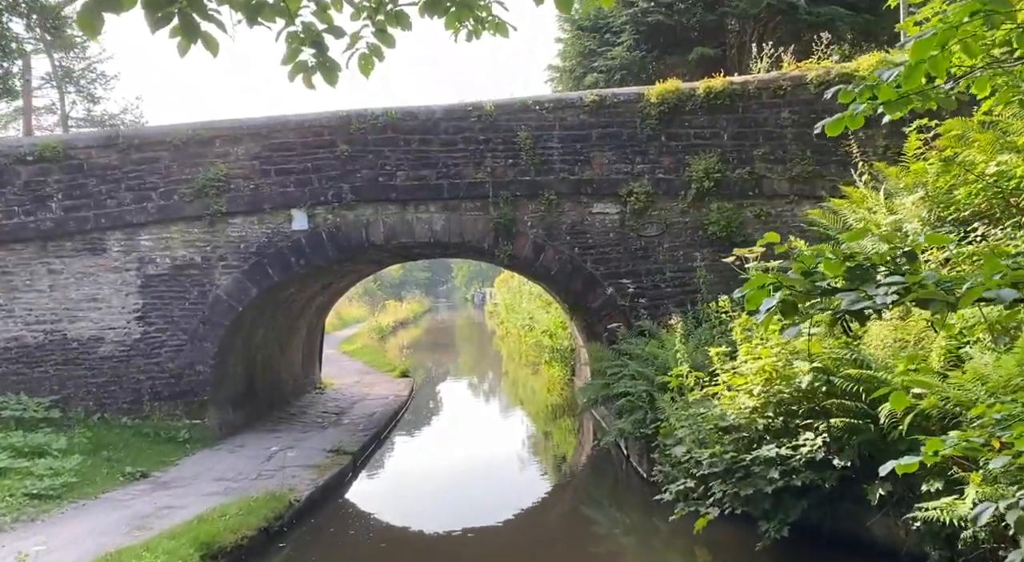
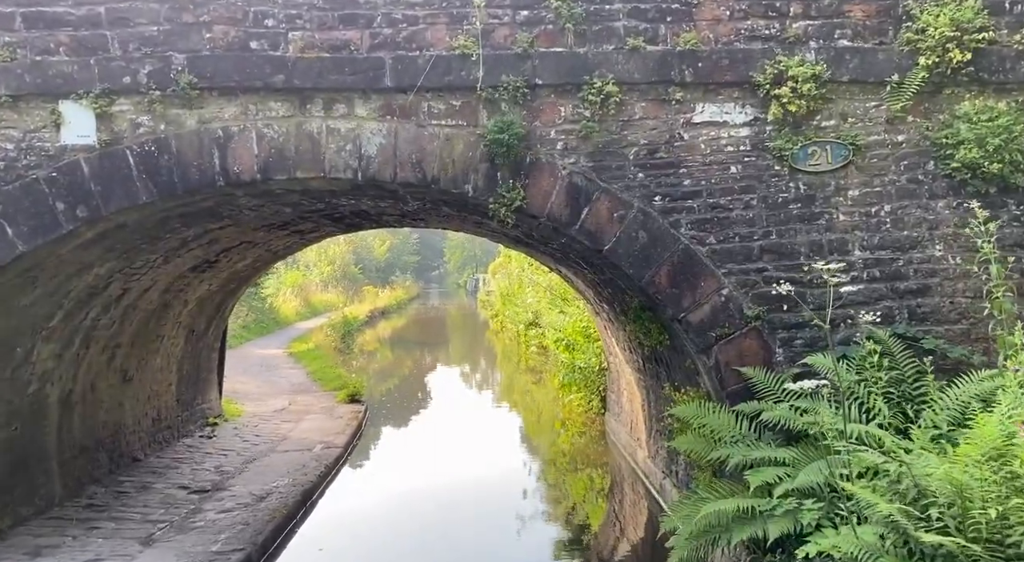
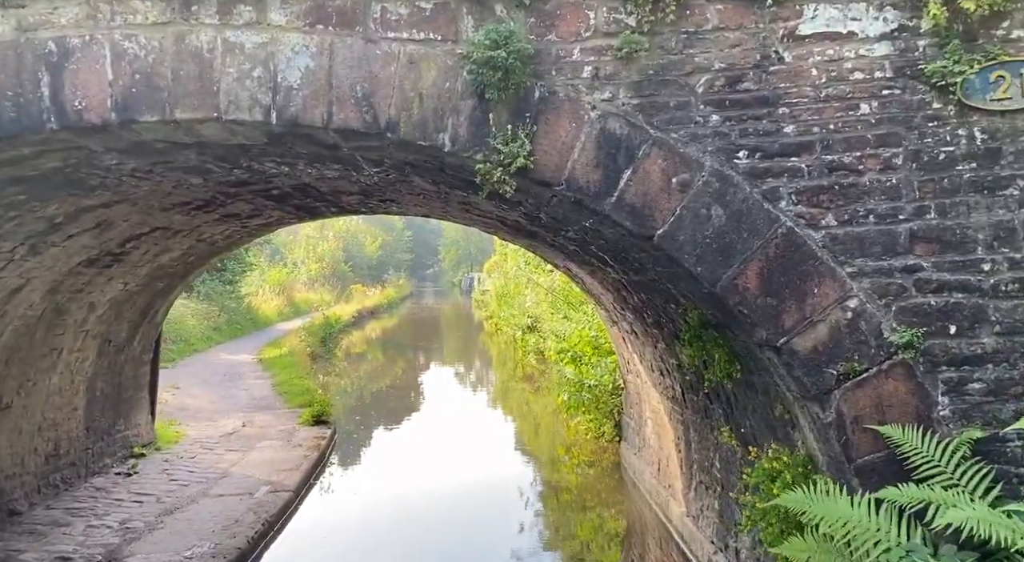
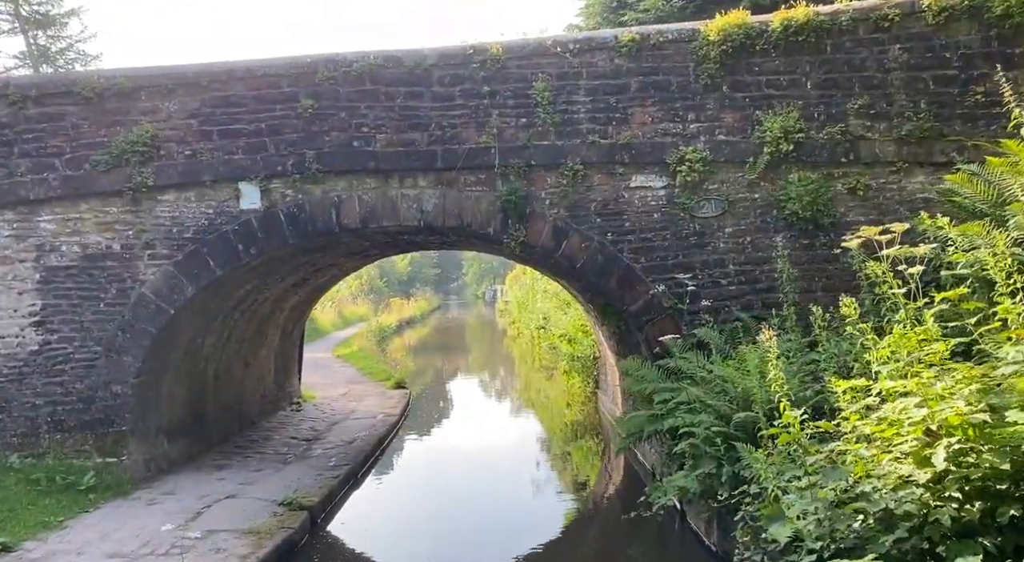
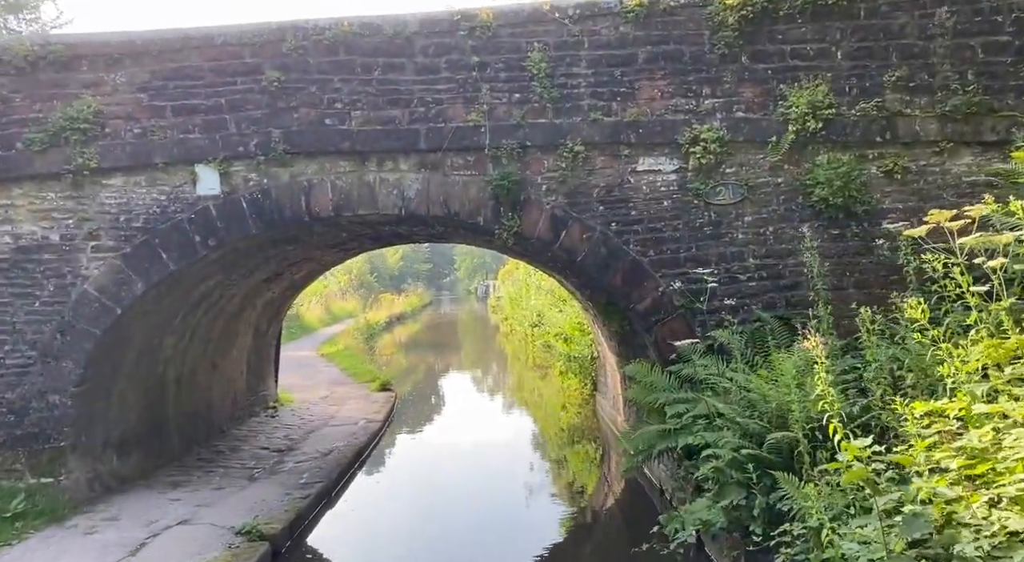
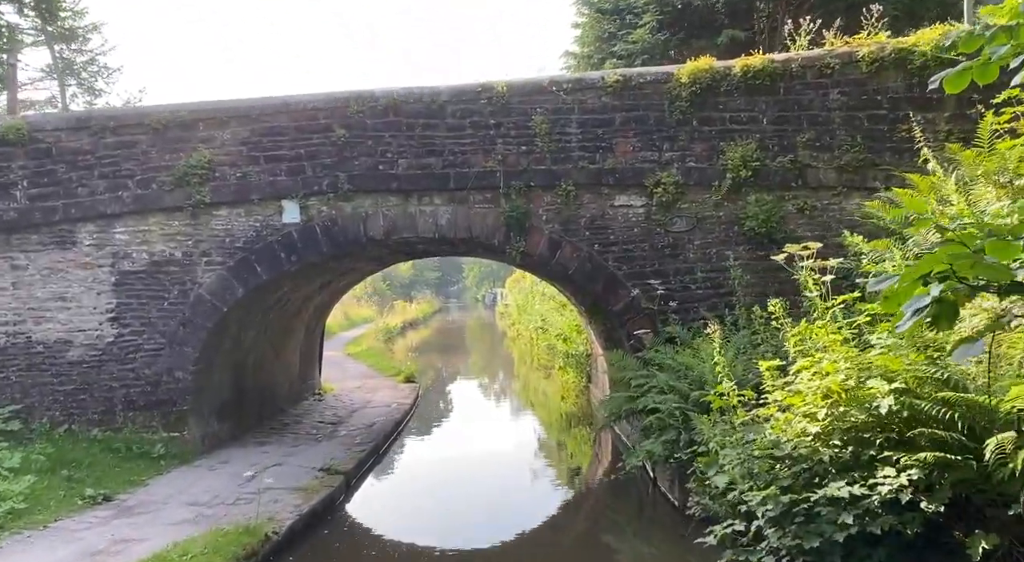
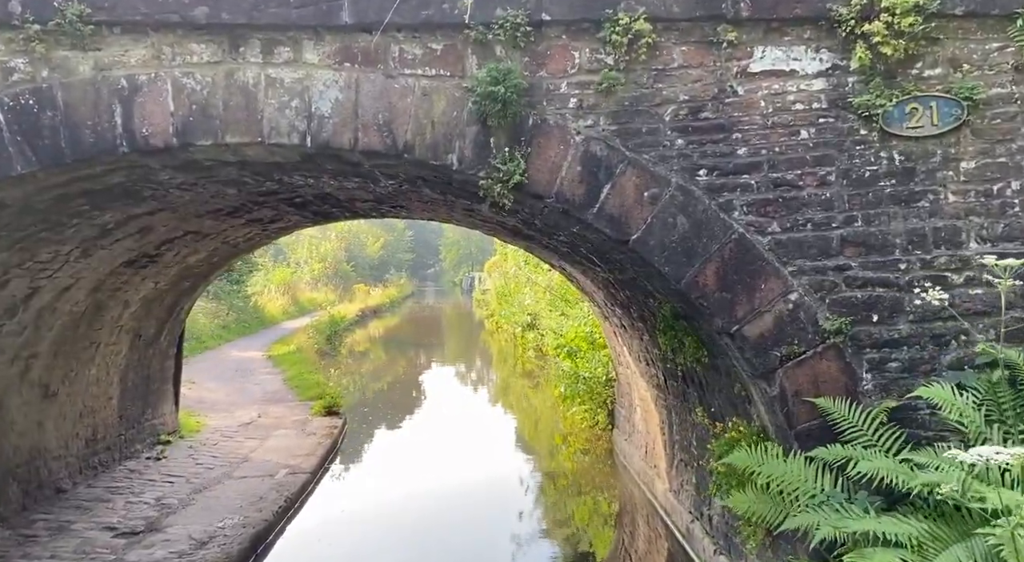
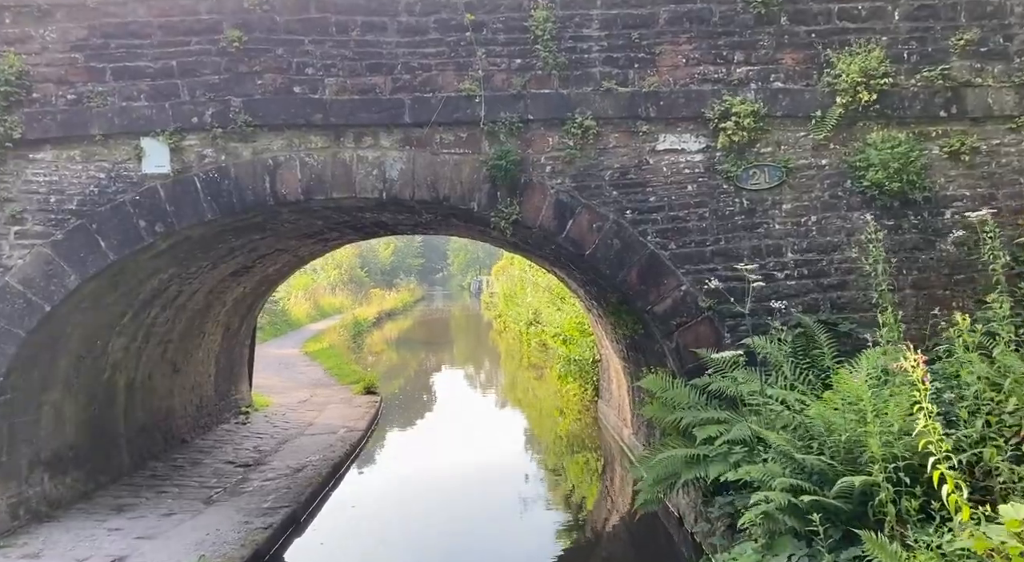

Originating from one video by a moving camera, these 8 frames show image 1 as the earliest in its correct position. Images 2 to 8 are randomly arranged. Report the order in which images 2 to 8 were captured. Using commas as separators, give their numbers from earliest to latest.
6, 4, 5, 8, 2, 7, 3
